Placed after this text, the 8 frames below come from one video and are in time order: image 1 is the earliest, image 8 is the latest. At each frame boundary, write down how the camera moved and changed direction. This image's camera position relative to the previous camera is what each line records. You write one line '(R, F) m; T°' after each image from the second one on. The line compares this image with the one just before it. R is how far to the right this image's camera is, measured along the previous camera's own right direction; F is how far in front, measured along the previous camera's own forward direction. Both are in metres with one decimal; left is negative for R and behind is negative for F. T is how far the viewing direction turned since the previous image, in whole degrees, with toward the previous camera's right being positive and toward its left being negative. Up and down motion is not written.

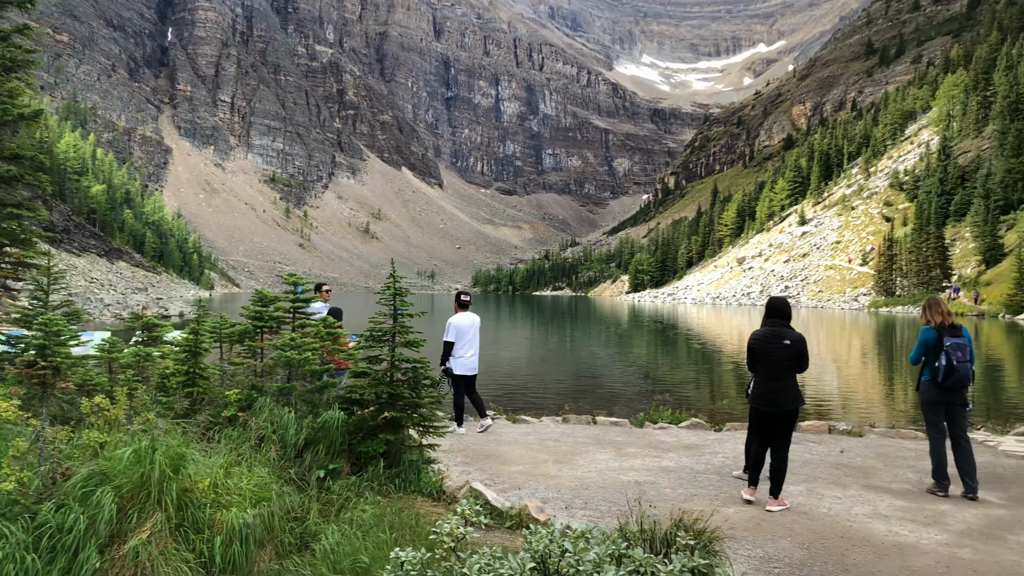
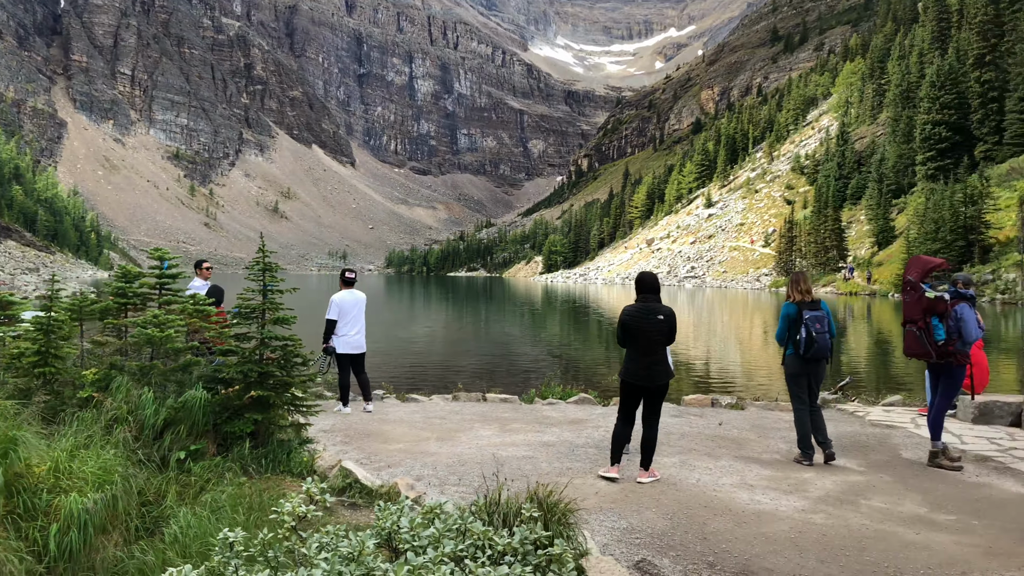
(+0.4, +0.1) m; +6°
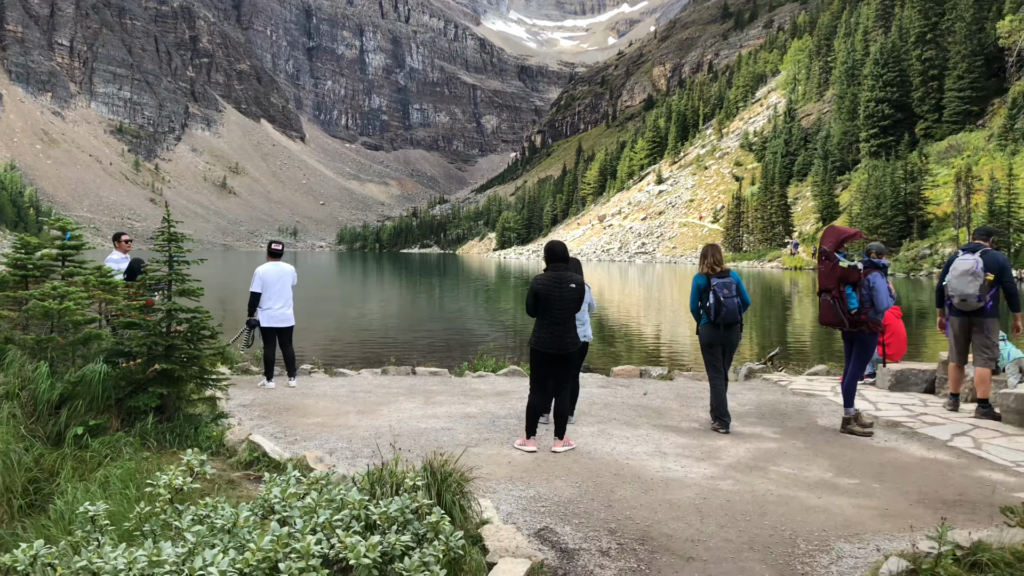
(+0.4, +0.1) m; +3°
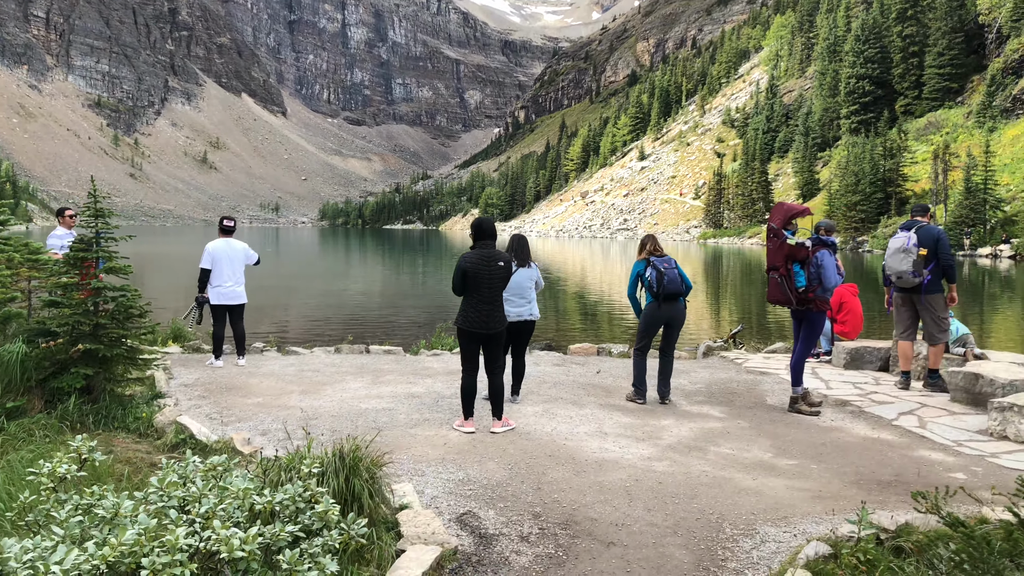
(+0.5, +0.2) m; +1°
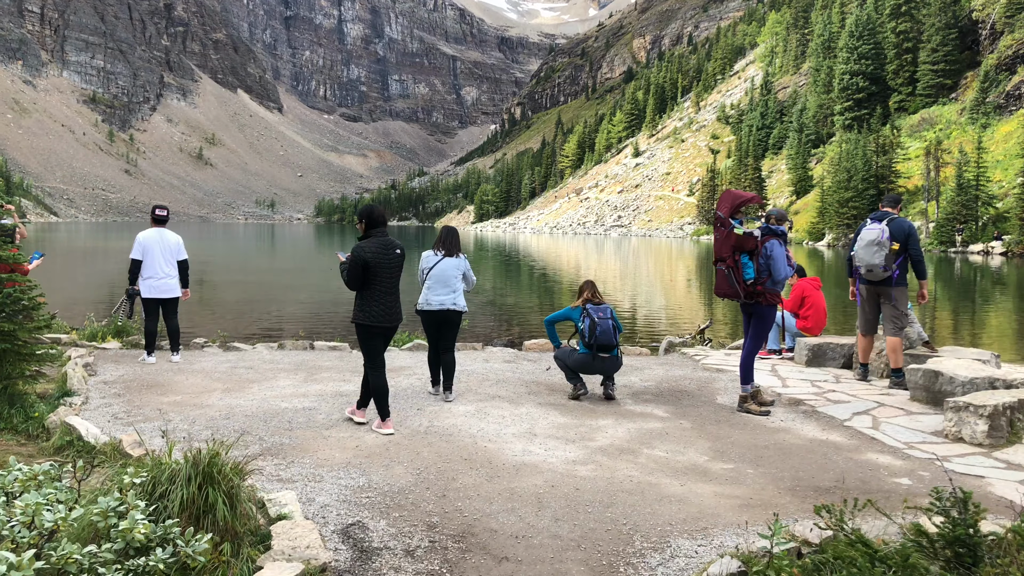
(+0.7, +0.6) m; 0°
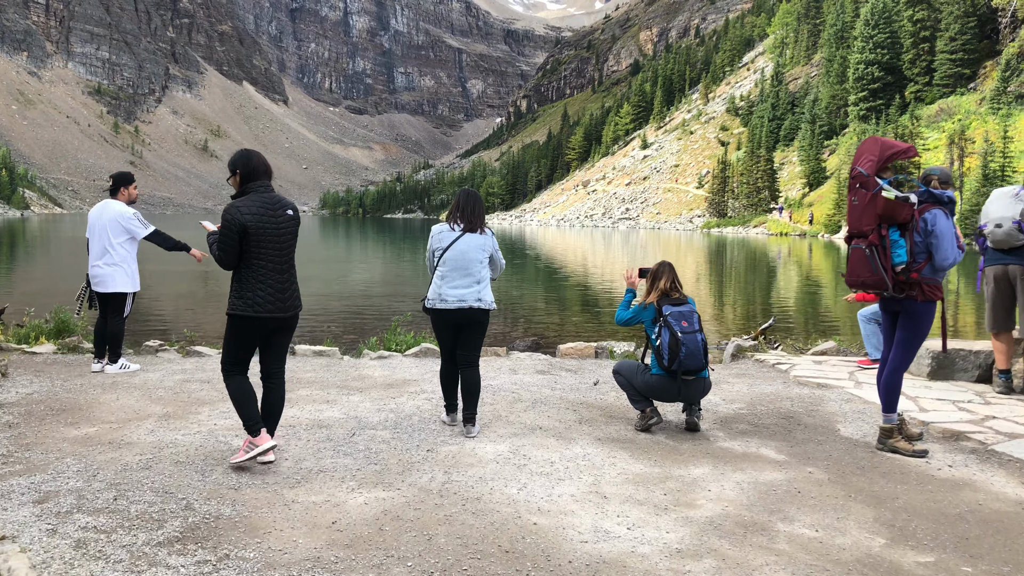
(-0.4, +2.9) m; 0°
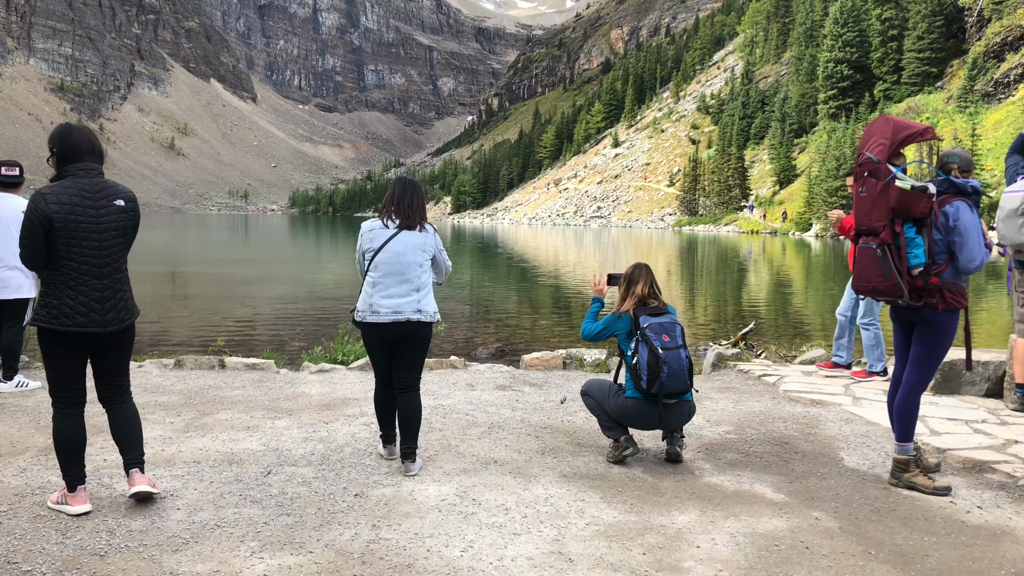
(+0.2, +1.1) m; +2°
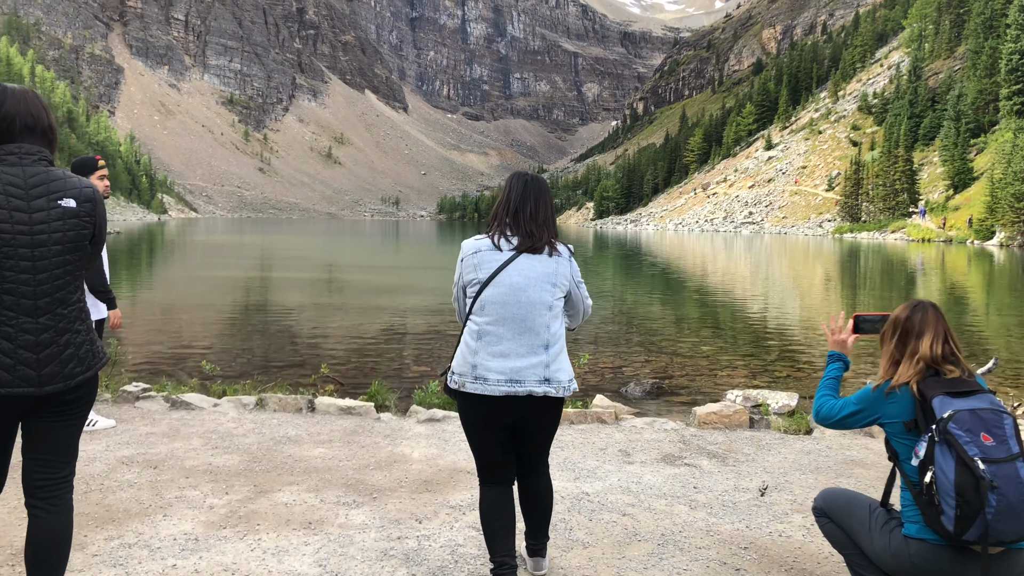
(-0.2, +2.4) m; -9°
